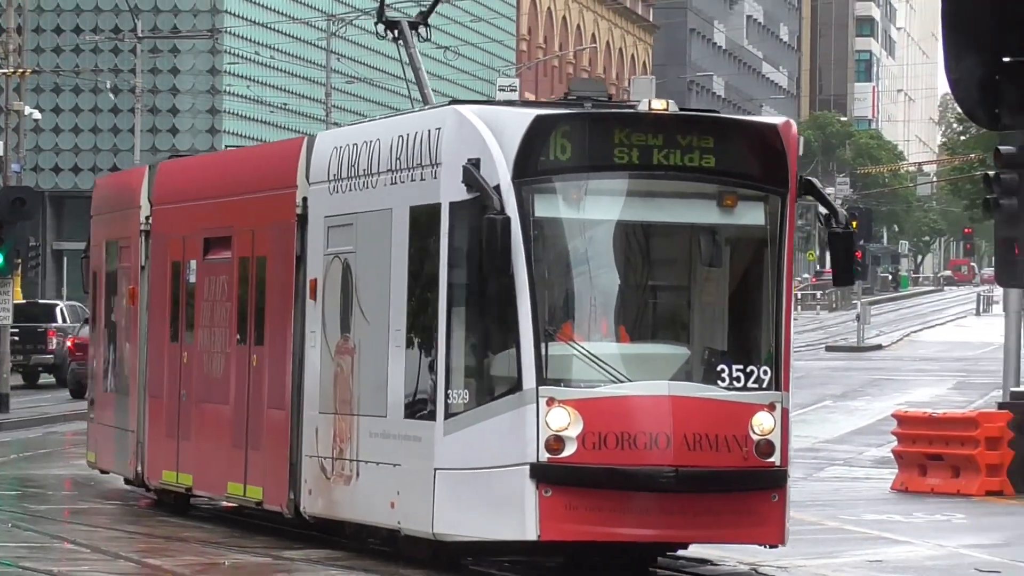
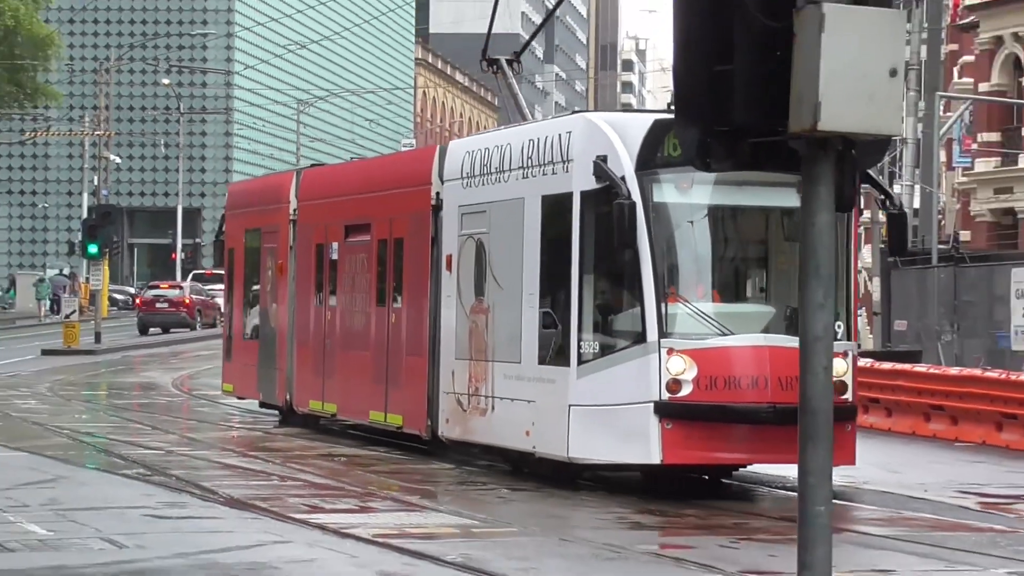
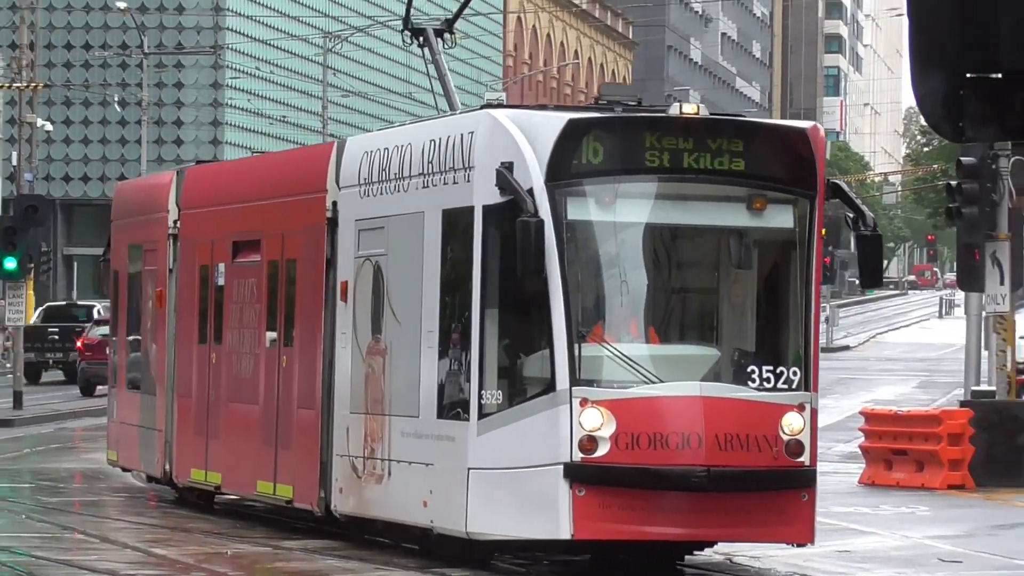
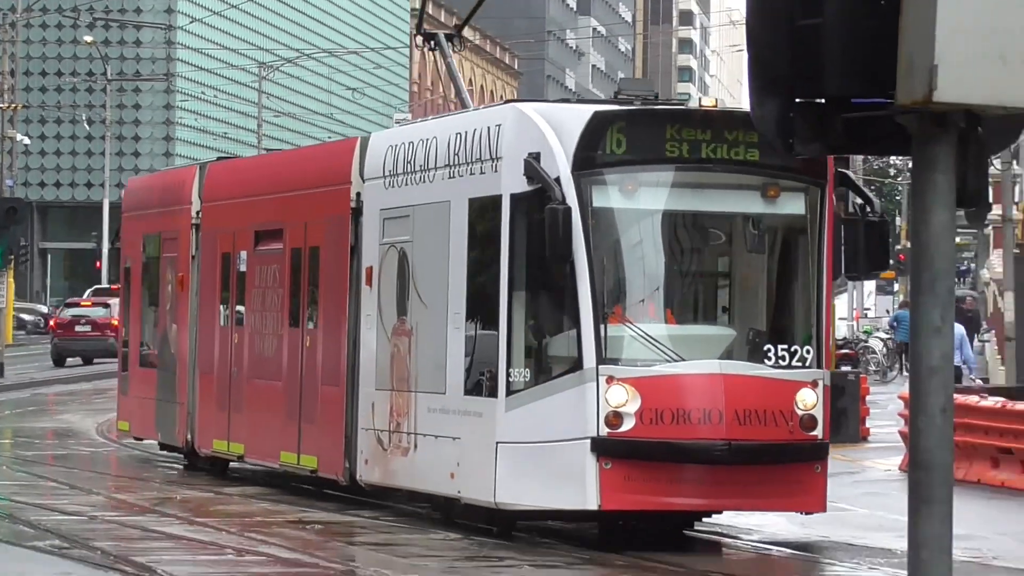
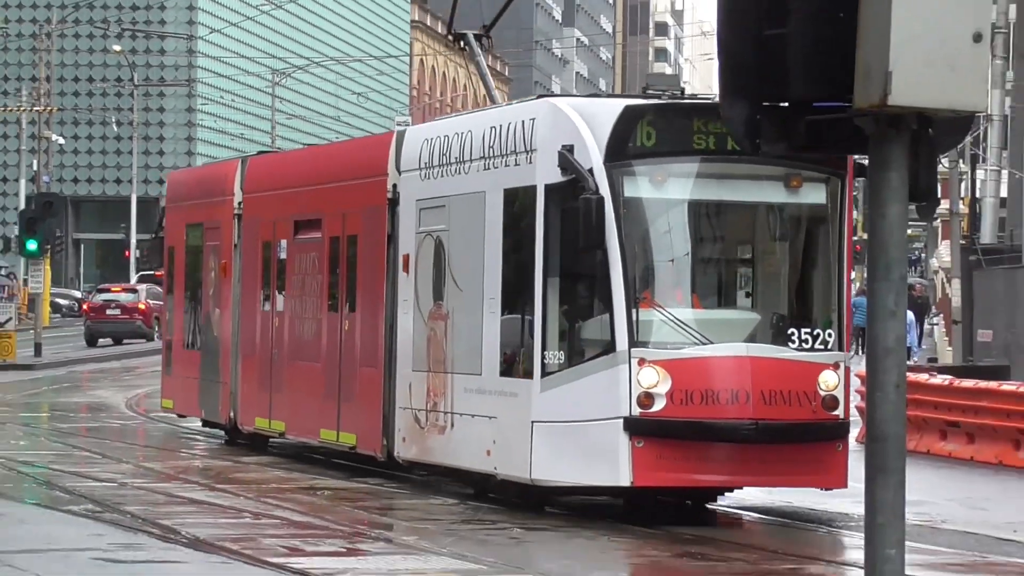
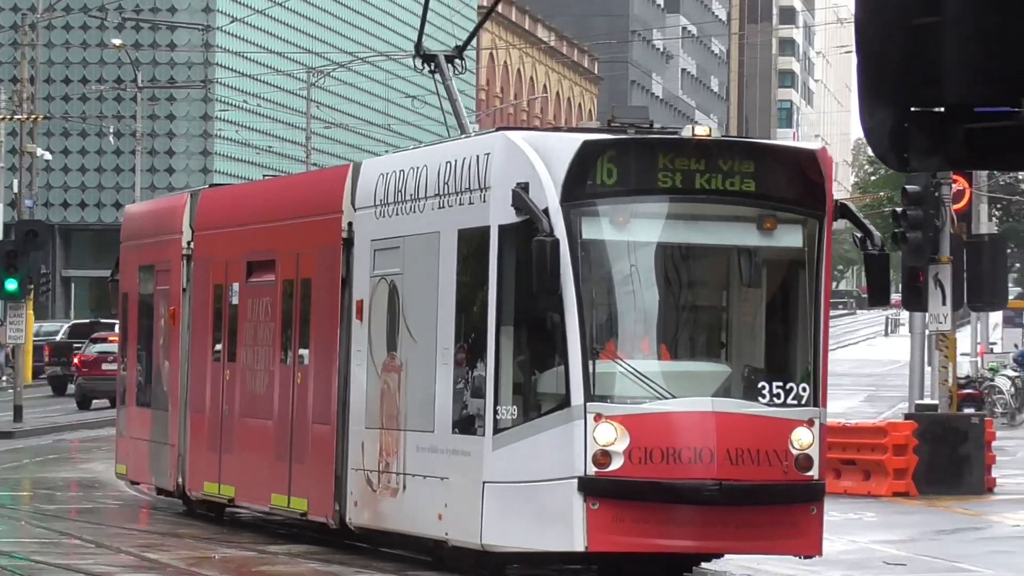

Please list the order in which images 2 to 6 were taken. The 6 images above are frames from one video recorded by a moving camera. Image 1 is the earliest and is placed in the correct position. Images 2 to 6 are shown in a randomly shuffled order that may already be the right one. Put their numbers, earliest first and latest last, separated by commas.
3, 6, 4, 5, 2
